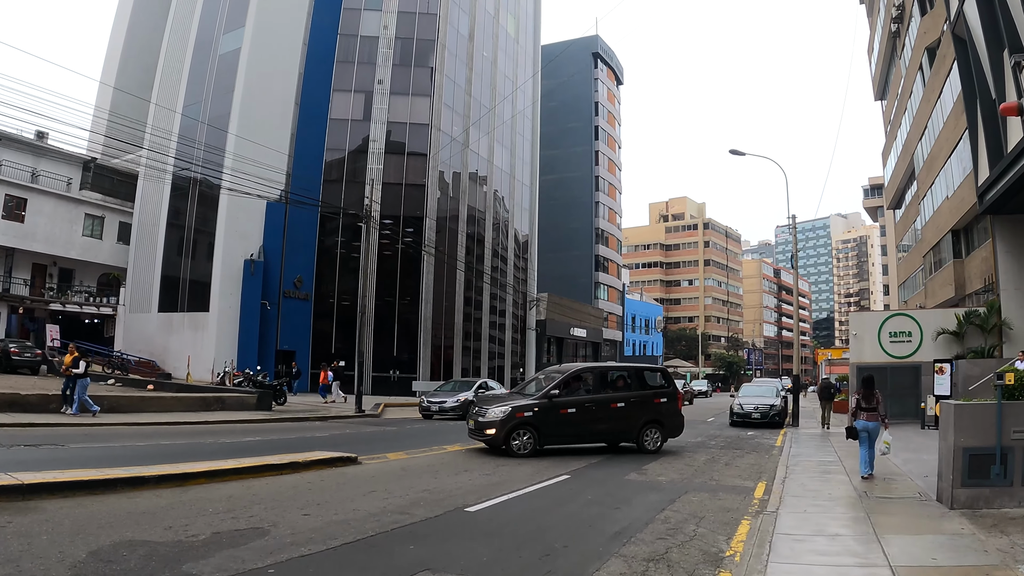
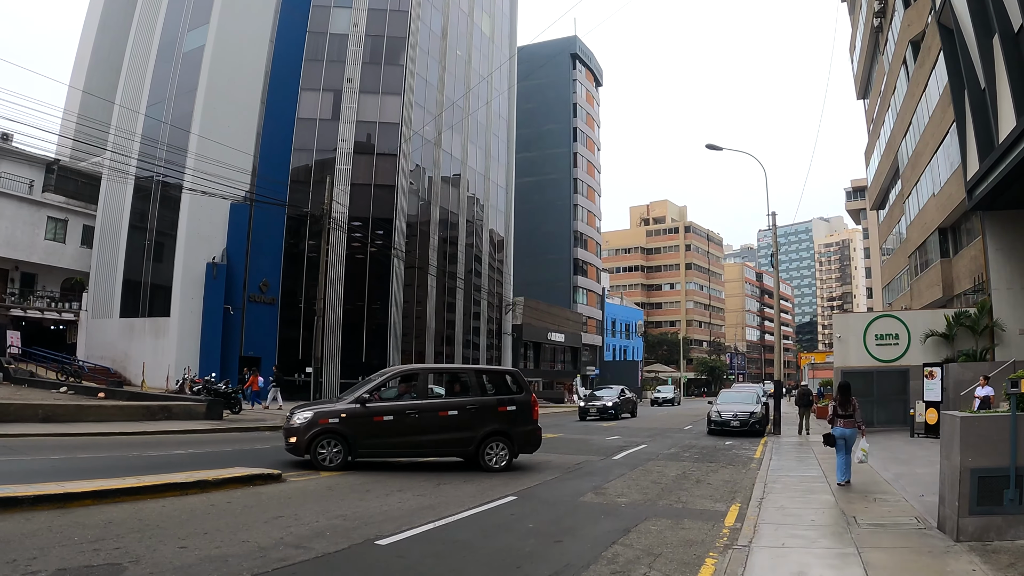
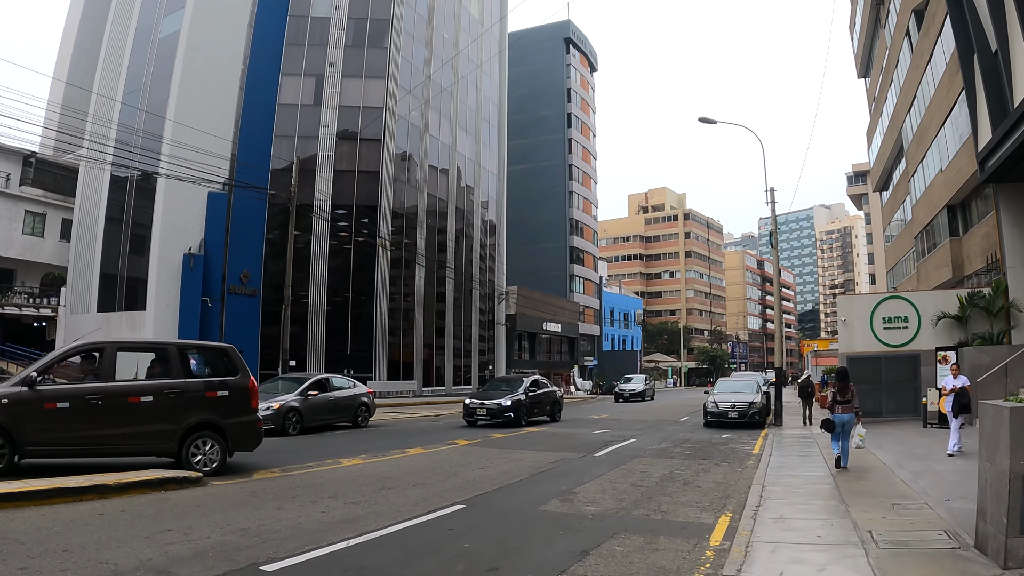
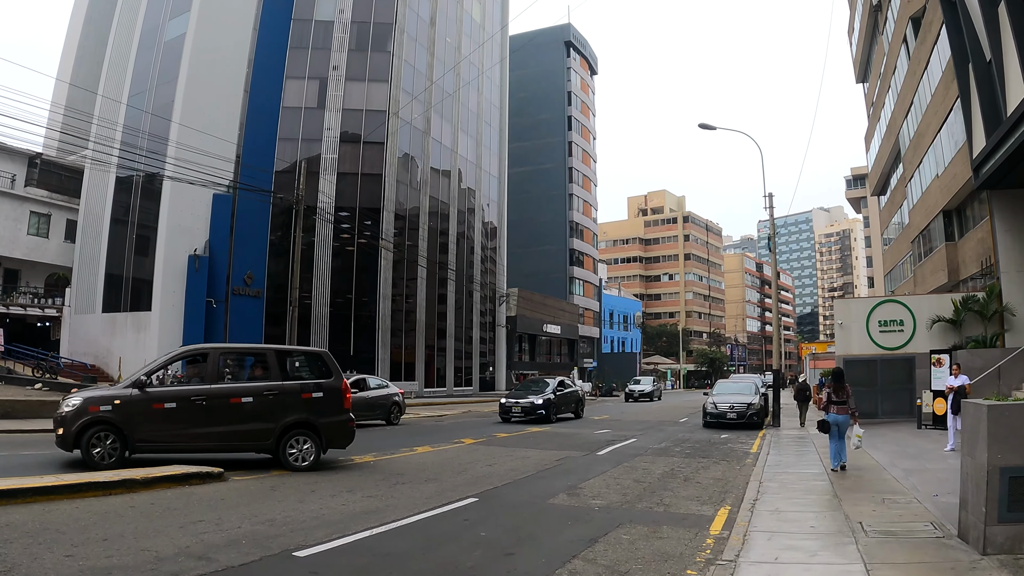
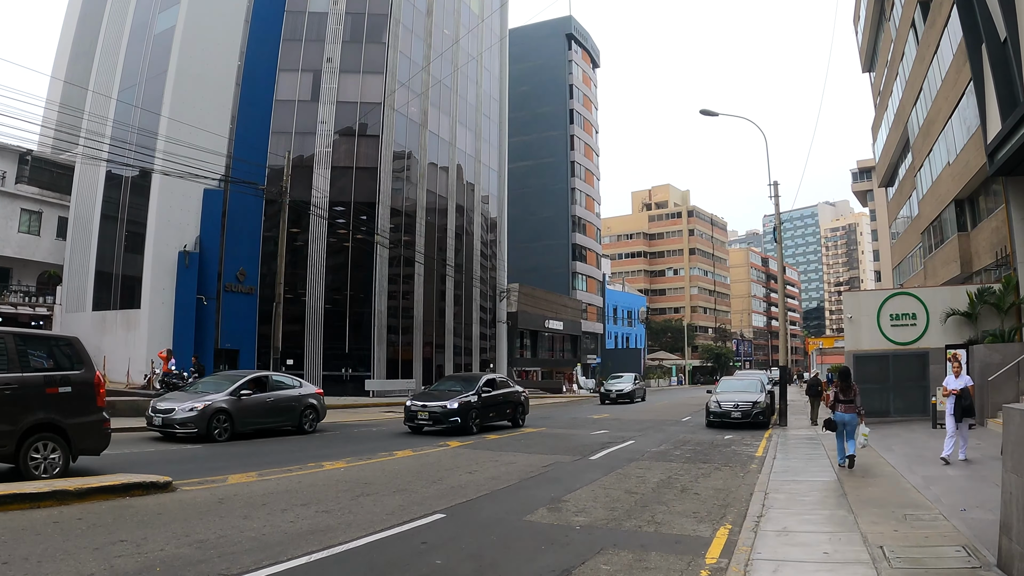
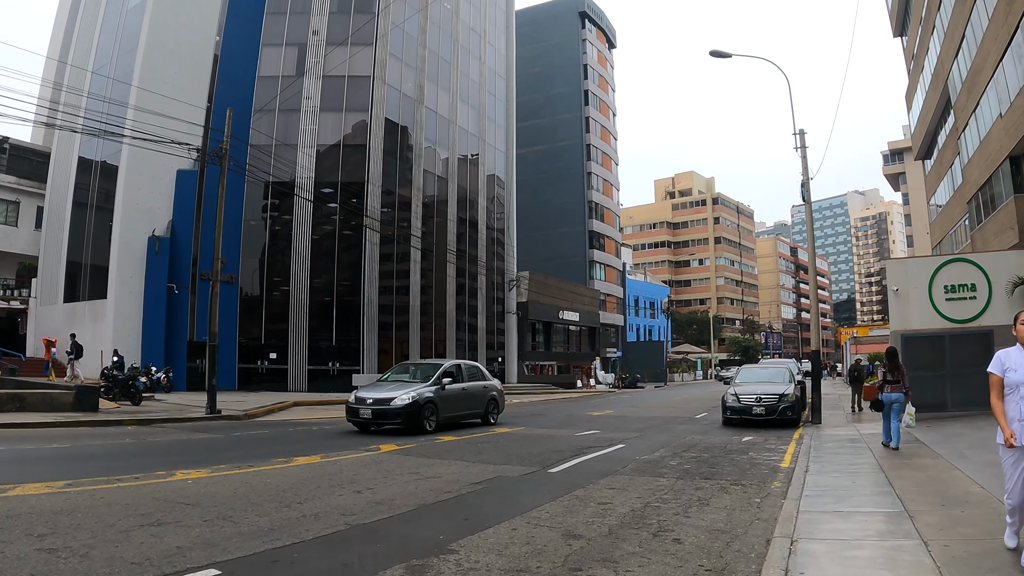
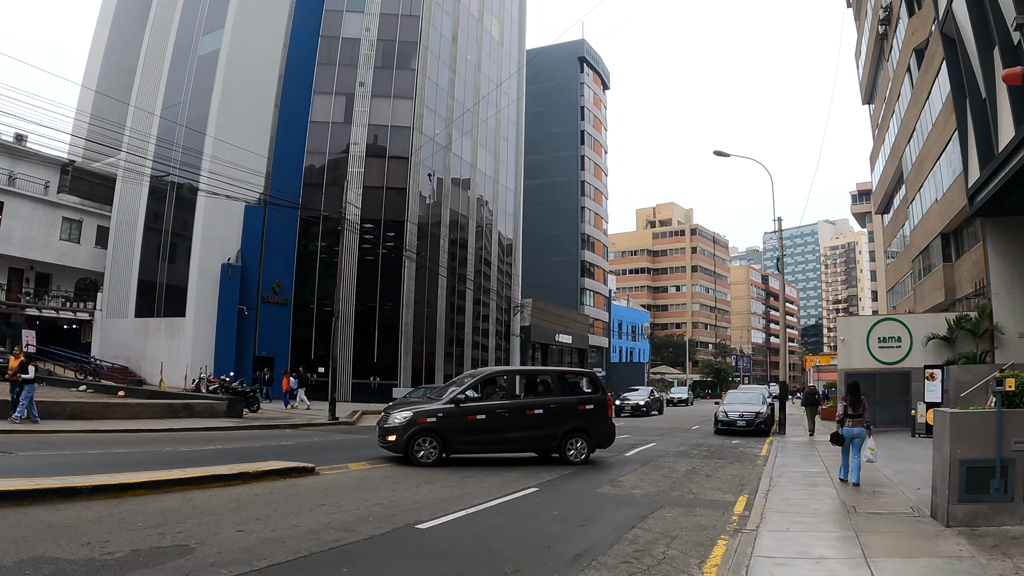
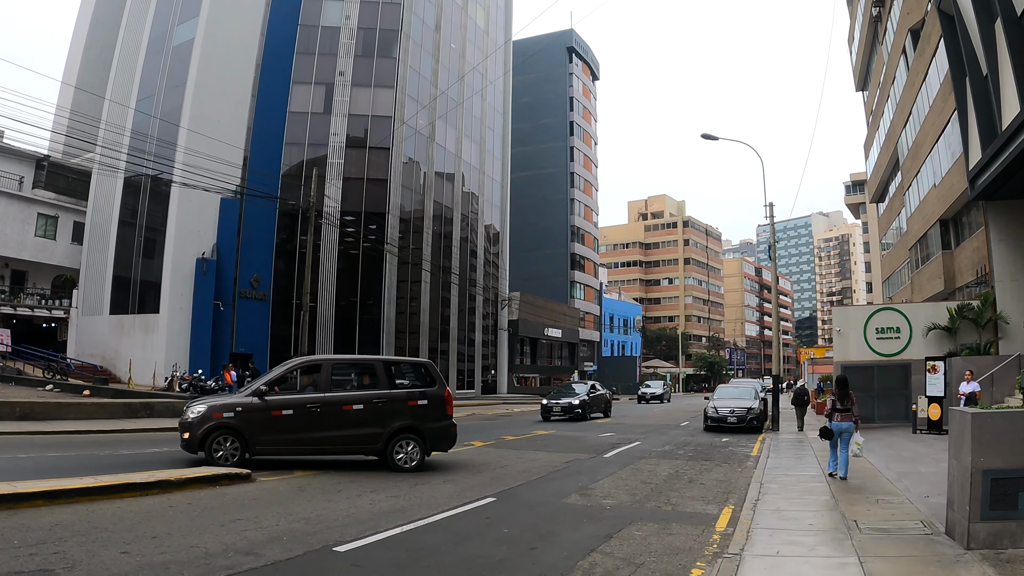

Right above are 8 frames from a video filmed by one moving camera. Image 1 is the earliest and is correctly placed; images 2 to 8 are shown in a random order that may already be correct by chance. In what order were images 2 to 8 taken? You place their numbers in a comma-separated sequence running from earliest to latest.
7, 2, 8, 4, 3, 5, 6
